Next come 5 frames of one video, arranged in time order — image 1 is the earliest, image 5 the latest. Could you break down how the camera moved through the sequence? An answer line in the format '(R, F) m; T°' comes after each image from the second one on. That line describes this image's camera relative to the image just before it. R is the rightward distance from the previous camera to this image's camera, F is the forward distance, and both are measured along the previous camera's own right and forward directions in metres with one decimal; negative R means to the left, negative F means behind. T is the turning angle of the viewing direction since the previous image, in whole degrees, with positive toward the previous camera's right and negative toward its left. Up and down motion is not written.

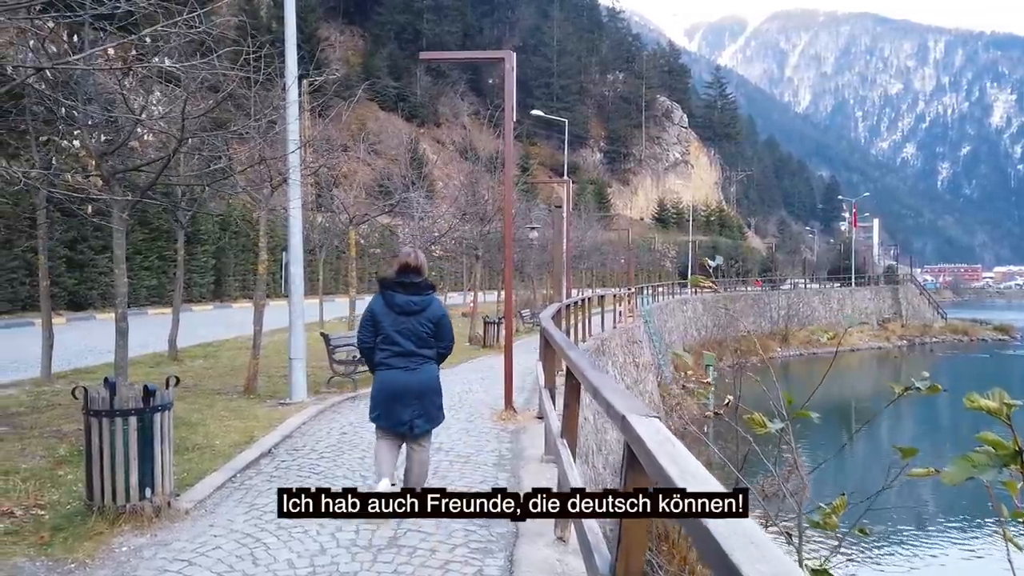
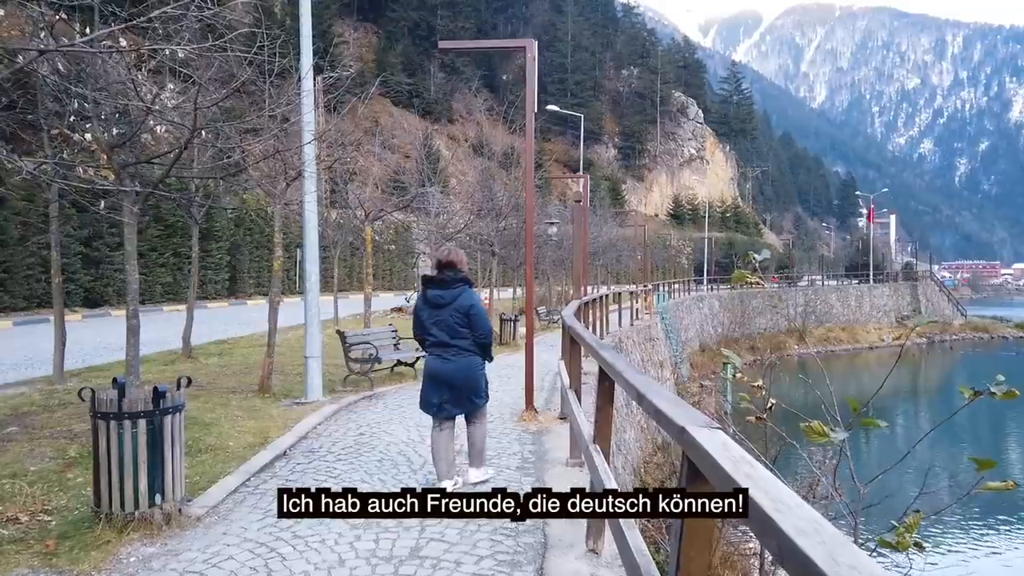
(-0.1, +0.2) m; -1°
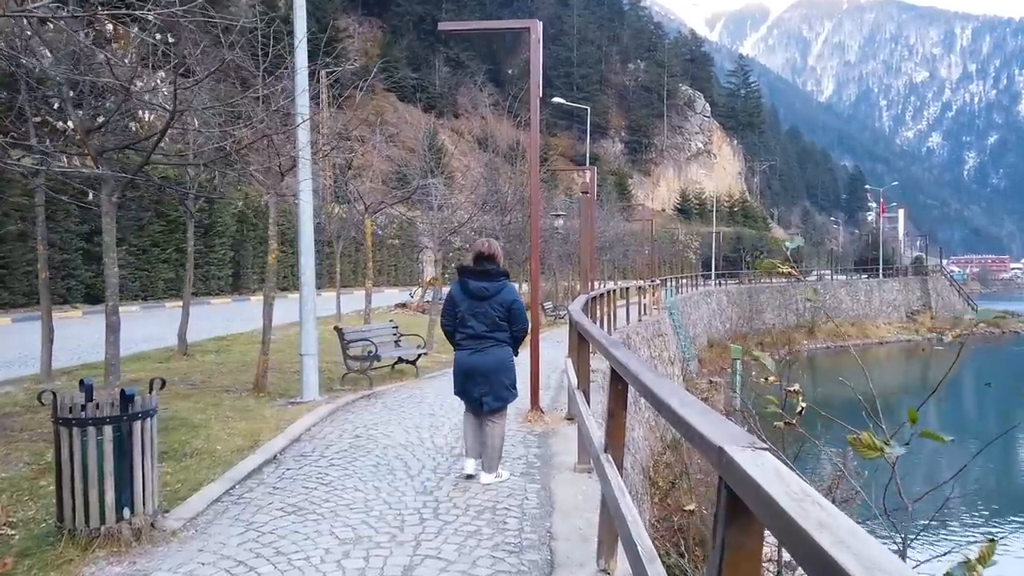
(0.0, +0.3) m; 0°
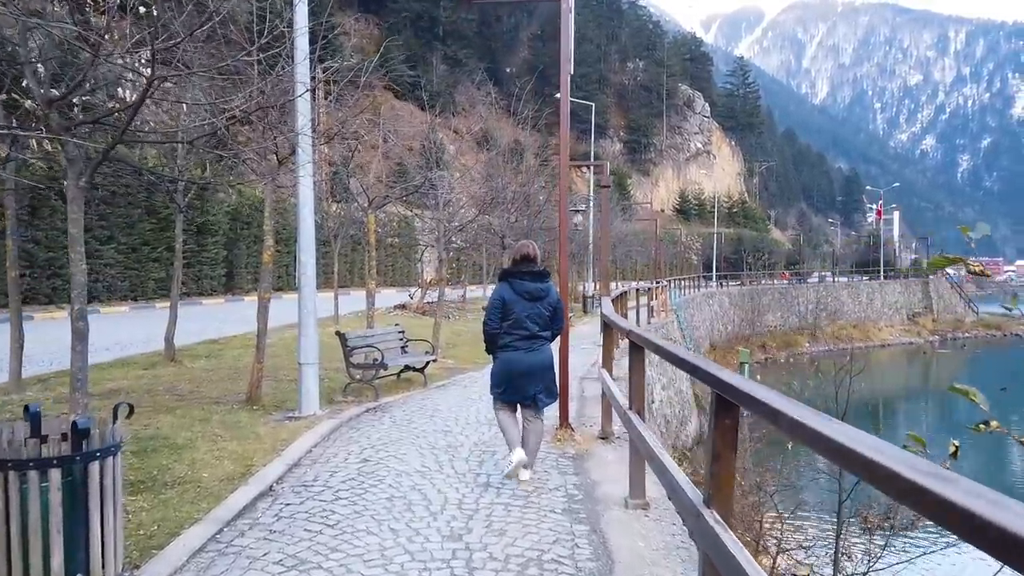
(-0.2, +0.7) m; 0°
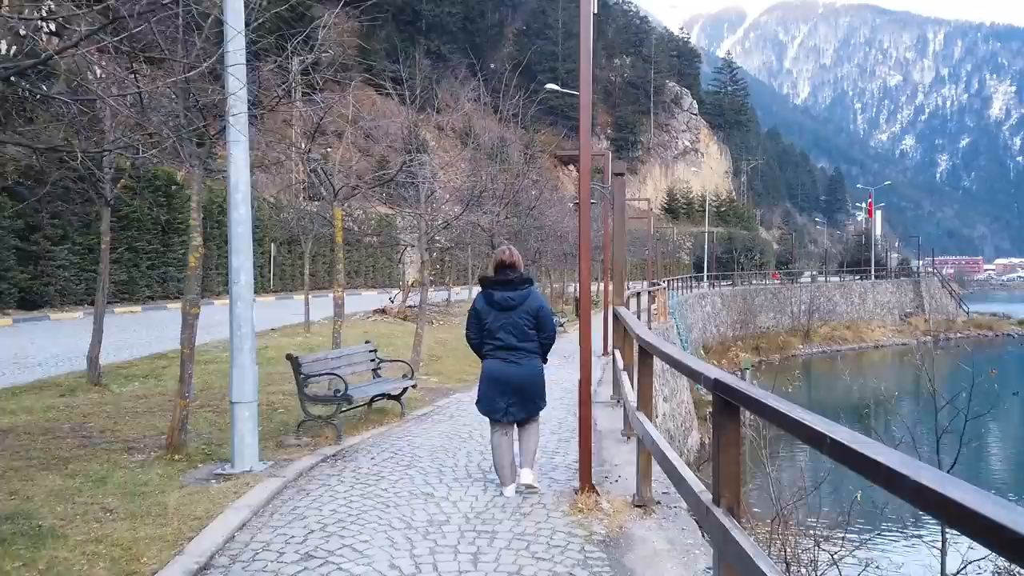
(-0.1, +1.5) m; +1°
